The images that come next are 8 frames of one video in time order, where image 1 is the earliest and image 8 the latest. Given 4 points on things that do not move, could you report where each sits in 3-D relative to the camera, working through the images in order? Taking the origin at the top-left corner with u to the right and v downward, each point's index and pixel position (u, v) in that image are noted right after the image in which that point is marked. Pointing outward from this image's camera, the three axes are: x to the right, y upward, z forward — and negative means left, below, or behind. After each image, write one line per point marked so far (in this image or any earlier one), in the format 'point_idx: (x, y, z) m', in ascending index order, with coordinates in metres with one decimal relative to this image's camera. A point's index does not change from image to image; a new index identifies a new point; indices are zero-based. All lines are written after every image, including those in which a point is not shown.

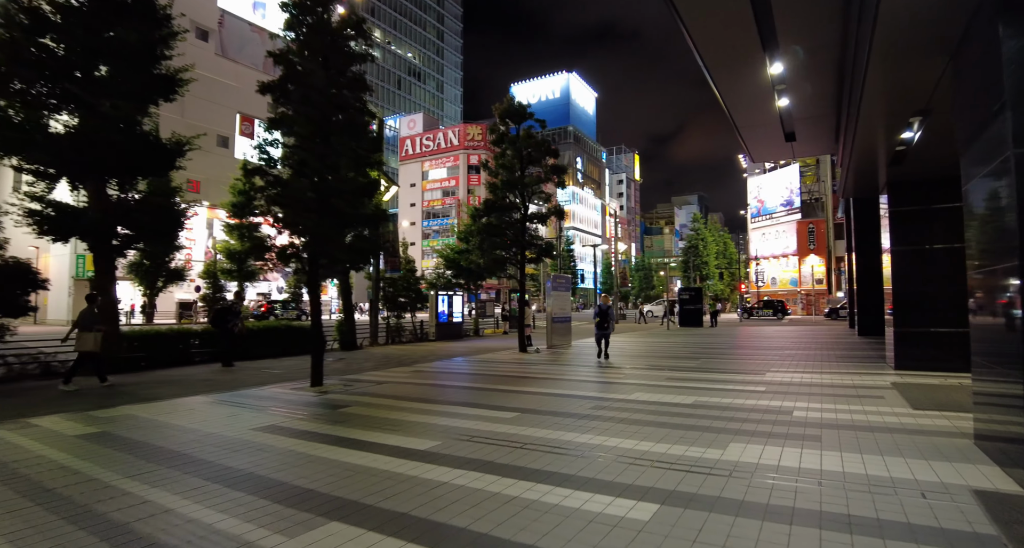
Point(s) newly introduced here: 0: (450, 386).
0: (-1.1, -2.1, +9.3) m
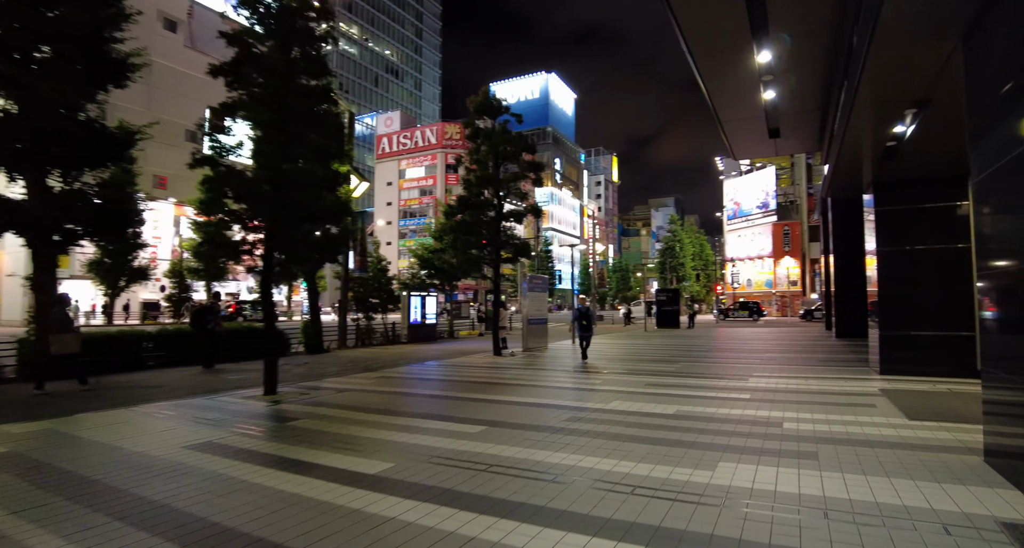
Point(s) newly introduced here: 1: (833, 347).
0: (-1.6, -2.1, +8.6) m
1: (+10.8, -2.5, +17.1) m
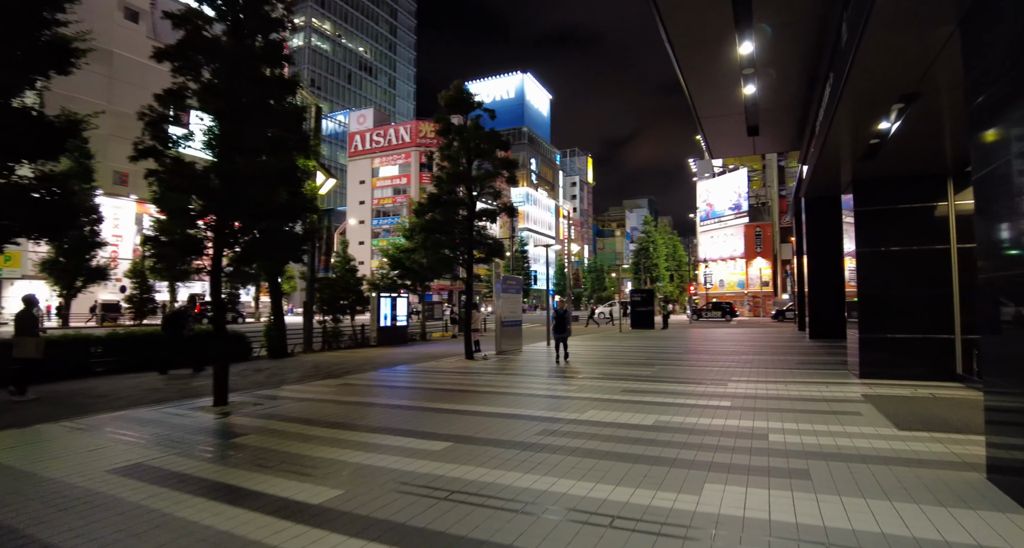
0: (-2.1, -2.1, +8.0) m
1: (+9.9, -2.5, +17.1) m
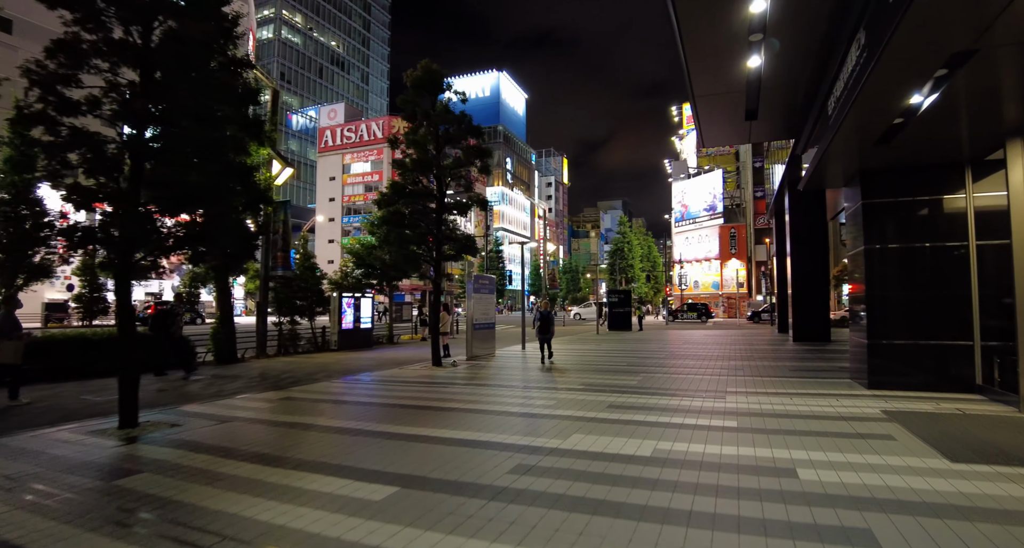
0: (-2.5, -2.0, +6.7) m
1: (+9.0, -2.6, +16.4) m
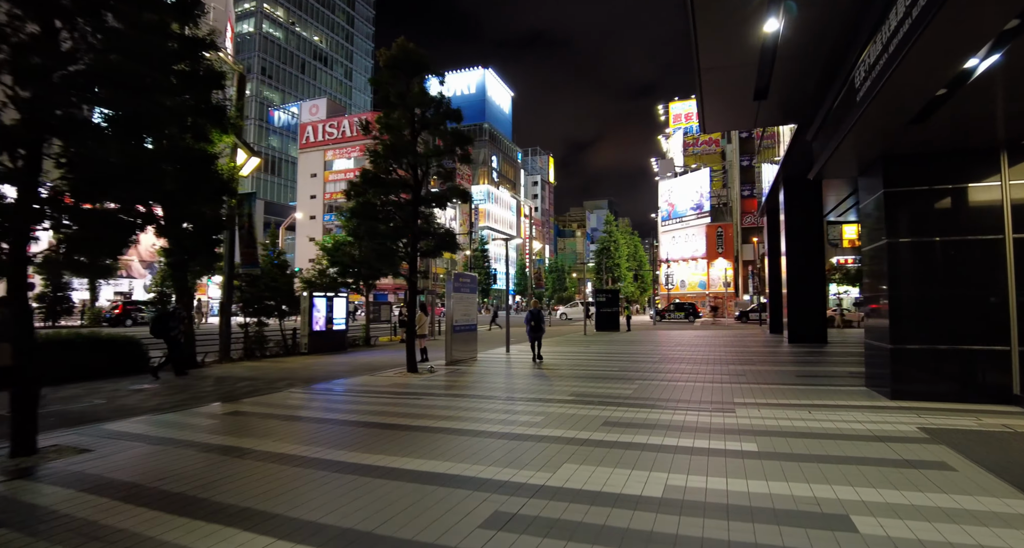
0: (-2.8, -2.0, +5.6) m
1: (+8.5, -2.5, +15.6) m
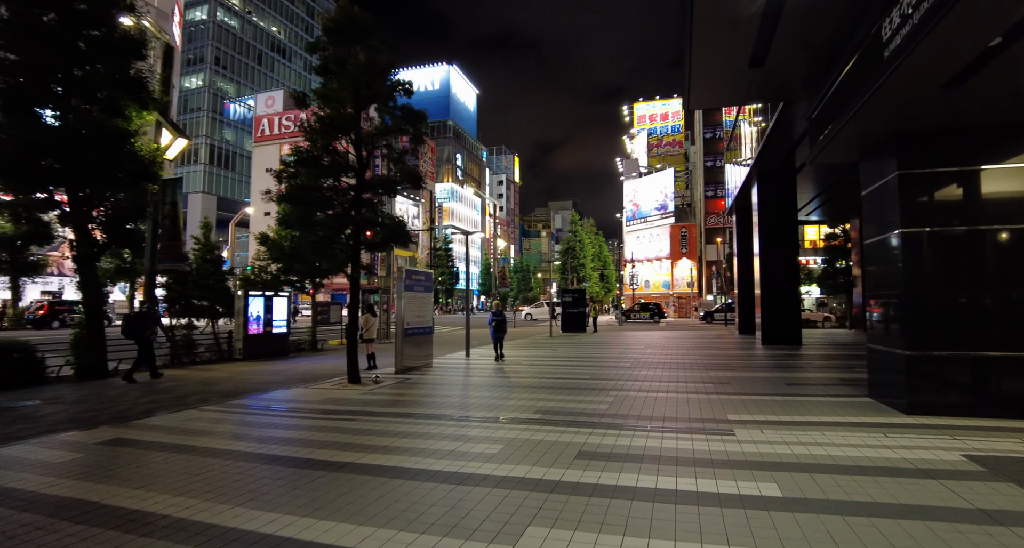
0: (-3.2, -1.9, +4.0) m
1: (+7.3, -2.5, +14.8) m
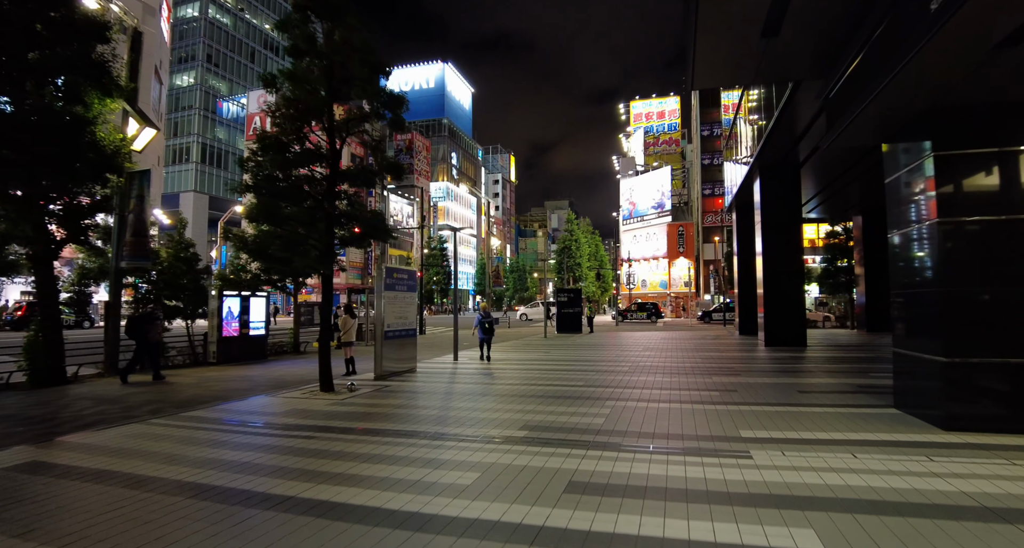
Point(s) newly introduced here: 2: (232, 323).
0: (-3.4, -1.8, +3.2) m
1: (+7.1, -2.4, +14.0) m
2: (-8.6, -1.6, +15.6) m
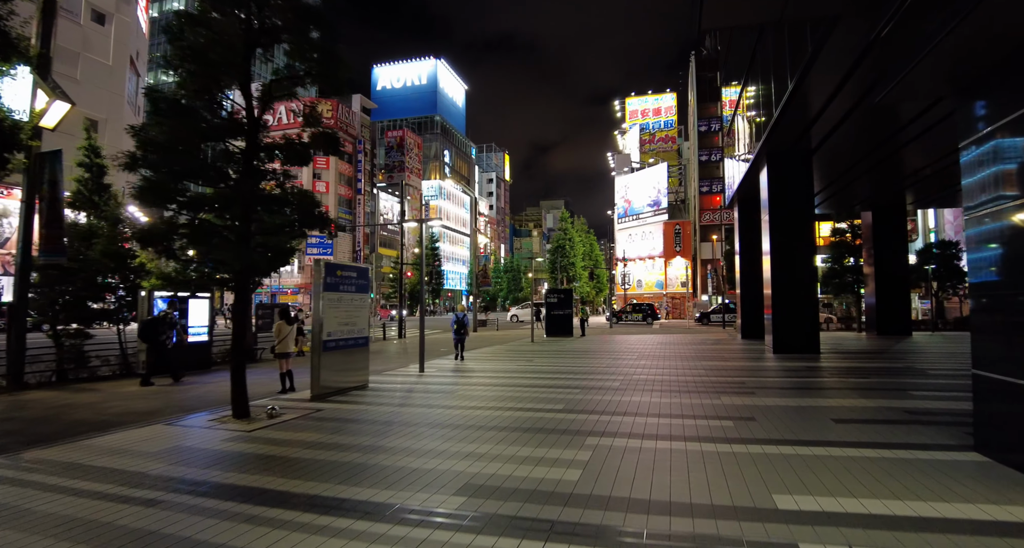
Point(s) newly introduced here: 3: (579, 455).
0: (-3.9, -1.8, +1.3) m
1: (+6.4, -2.4, +12.2) m
2: (-9.2, -1.5, +13.7) m
3: (+0.7, -1.9, +5.3) m
